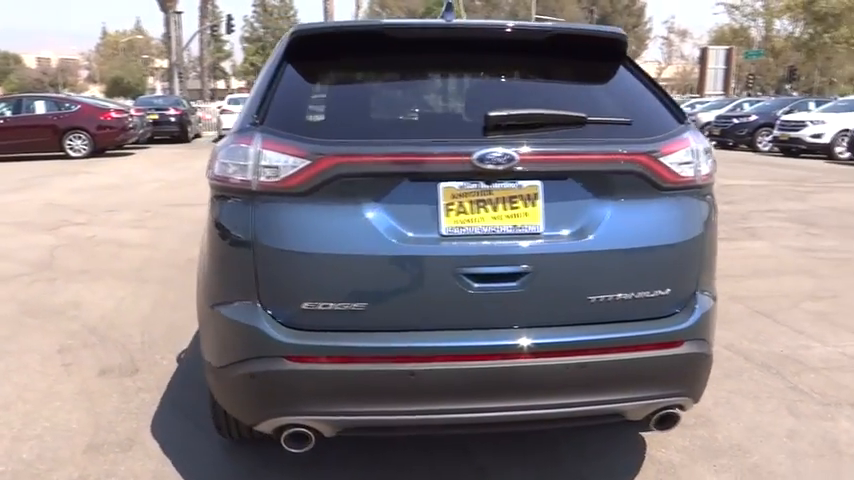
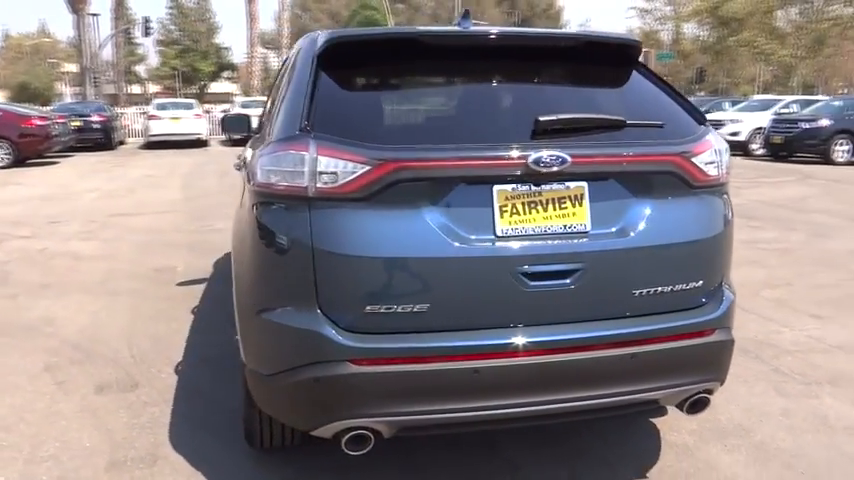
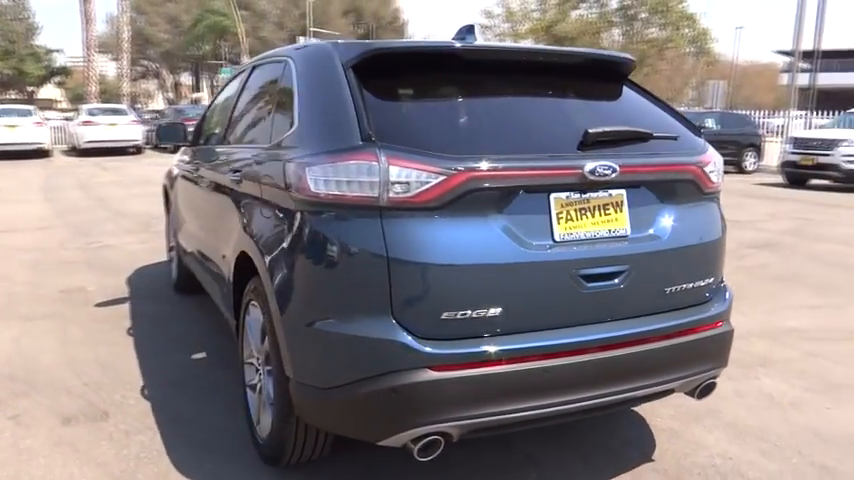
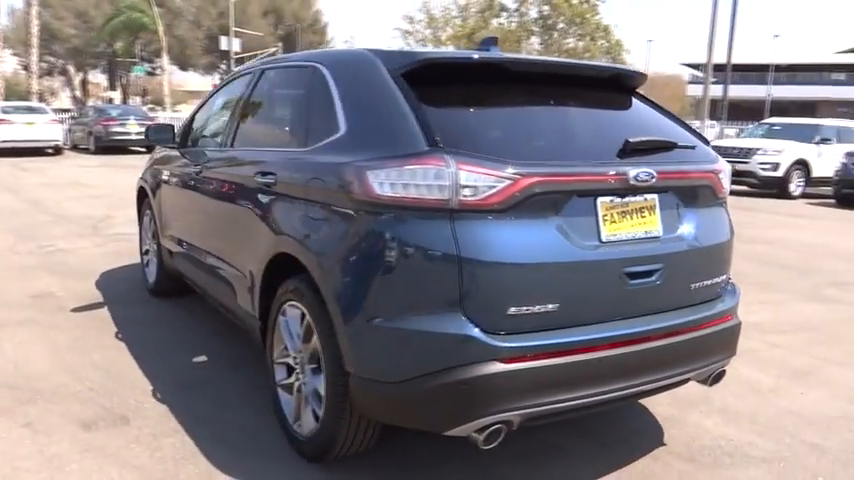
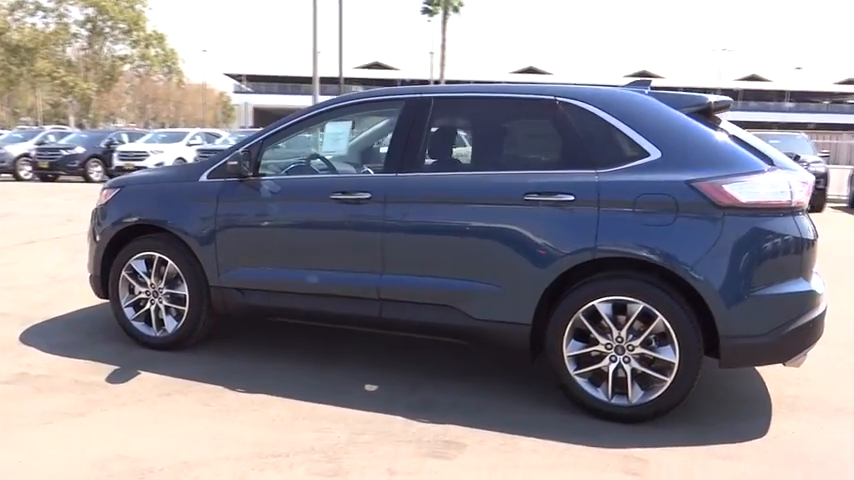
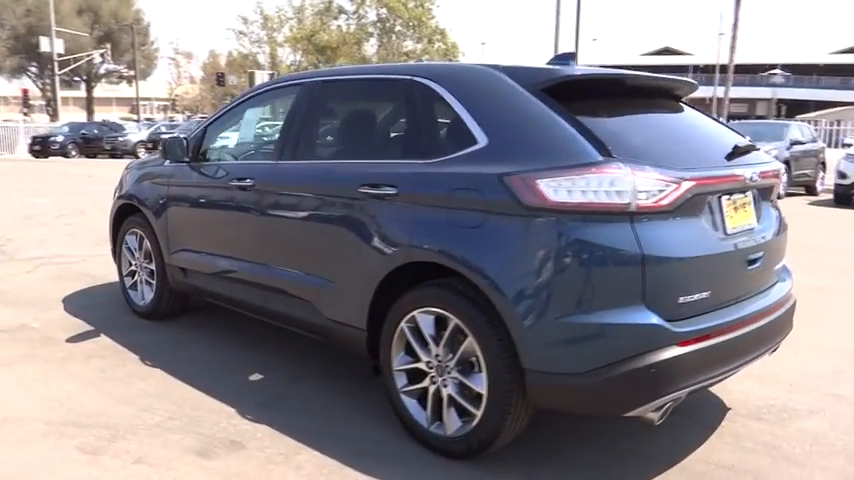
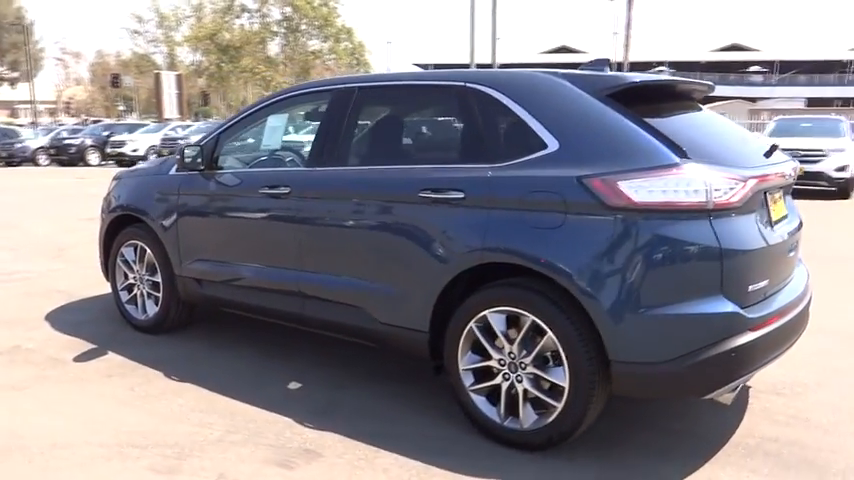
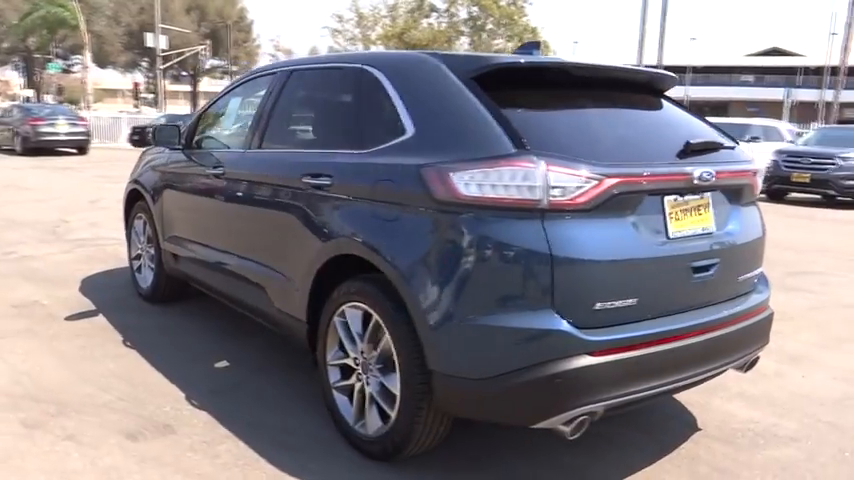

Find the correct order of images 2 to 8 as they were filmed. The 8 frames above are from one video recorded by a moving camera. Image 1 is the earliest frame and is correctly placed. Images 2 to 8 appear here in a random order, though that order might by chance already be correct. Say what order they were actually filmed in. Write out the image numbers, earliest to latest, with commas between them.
2, 3, 4, 8, 6, 7, 5
